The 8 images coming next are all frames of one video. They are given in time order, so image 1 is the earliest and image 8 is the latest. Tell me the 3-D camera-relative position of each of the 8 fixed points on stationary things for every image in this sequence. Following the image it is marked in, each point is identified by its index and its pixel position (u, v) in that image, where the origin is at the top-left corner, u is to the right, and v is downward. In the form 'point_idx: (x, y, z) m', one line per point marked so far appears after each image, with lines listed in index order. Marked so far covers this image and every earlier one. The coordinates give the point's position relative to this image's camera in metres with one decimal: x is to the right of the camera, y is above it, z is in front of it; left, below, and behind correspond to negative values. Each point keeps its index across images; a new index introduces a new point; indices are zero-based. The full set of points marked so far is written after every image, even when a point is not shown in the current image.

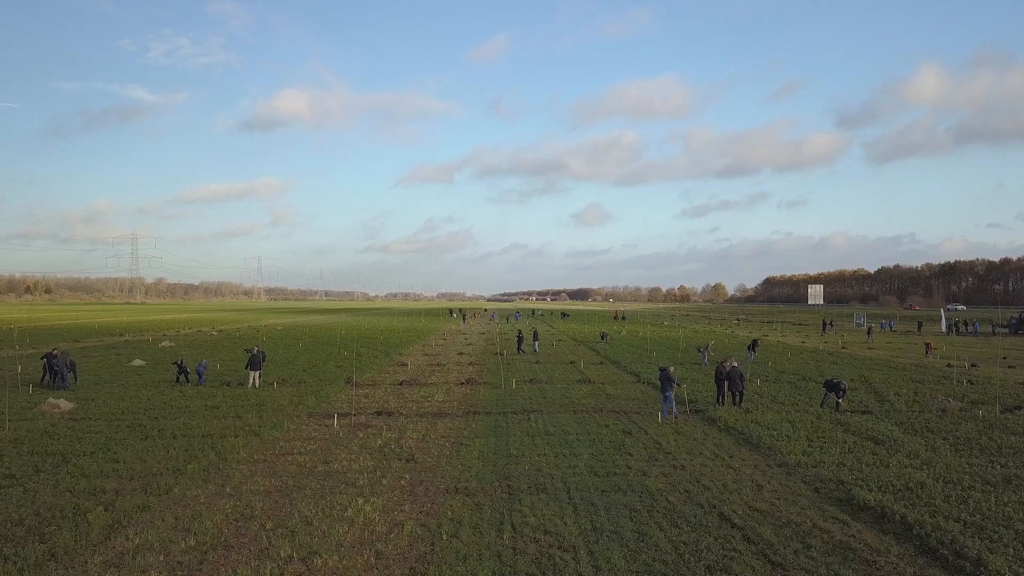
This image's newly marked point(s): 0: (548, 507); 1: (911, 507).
0: (+0.8, -4.5, +12.7) m
1: (+7.9, -4.4, +12.2) m
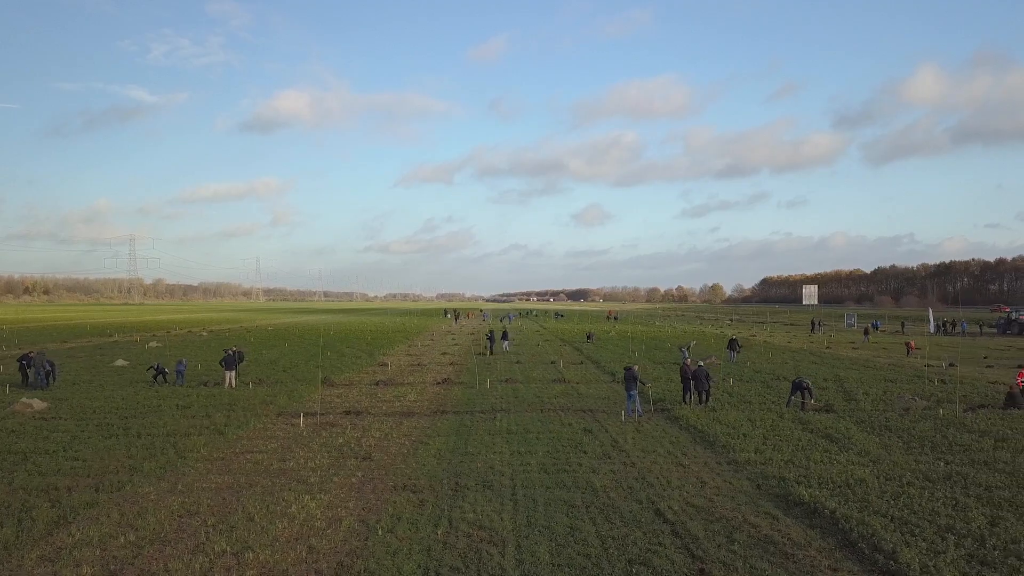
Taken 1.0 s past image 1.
0: (-0.5, -4.5, +12.9) m
1: (+6.7, -4.4, +12.4) m
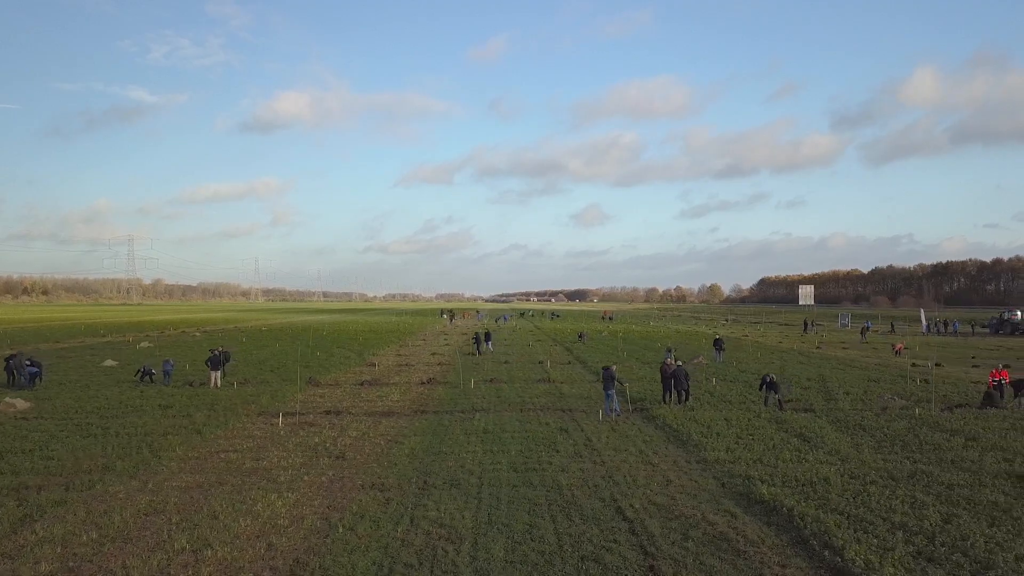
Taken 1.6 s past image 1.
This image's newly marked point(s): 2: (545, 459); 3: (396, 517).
0: (-1.2, -4.5, +13.0) m
1: (+5.9, -4.4, +12.6) m
2: (+0.9, -4.6, +16.4) m
3: (-2.3, -4.5, +12.1) m
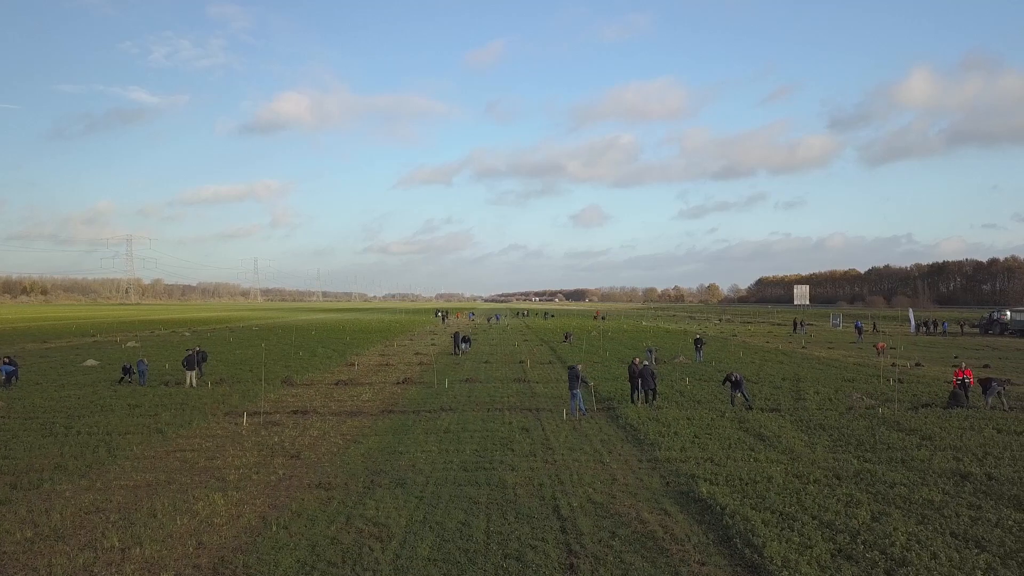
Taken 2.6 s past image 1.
0: (-2.5, -4.5, +13.1) m
1: (+4.7, -4.4, +12.7) m
2: (-0.4, -4.6, +16.5) m
3: (-3.6, -4.5, +12.2) m
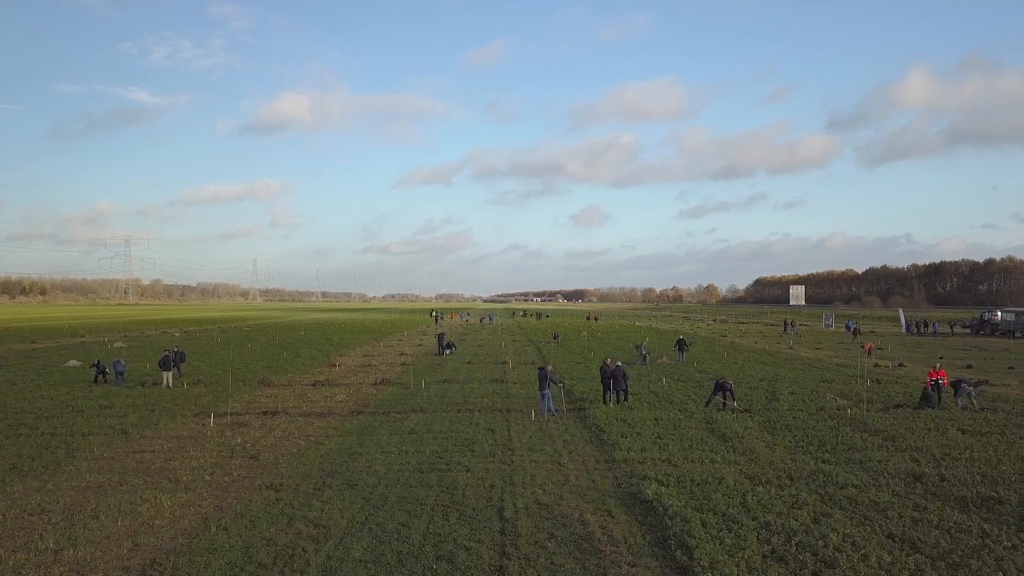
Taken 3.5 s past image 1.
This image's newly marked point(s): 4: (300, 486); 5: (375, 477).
0: (-3.6, -4.6, +13.1) m
1: (+3.5, -4.4, +12.7) m
2: (-1.5, -4.6, +16.5) m
3: (-4.7, -4.6, +12.2) m
4: (-4.9, -4.6, +14.2) m
5: (-3.3, -4.6, +14.9) m
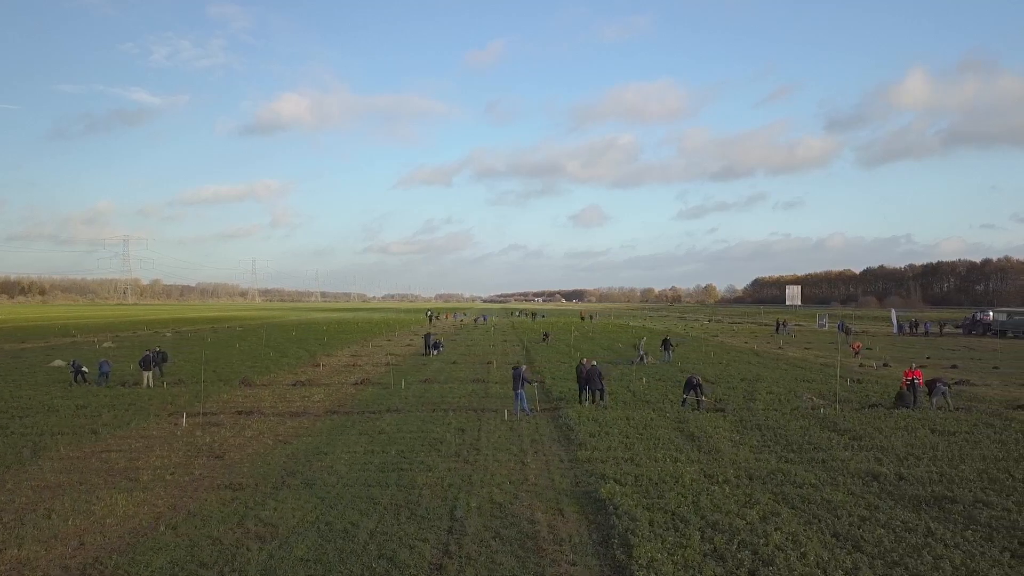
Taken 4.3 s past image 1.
0: (-4.6, -4.6, +13.1) m
1: (+2.6, -4.4, +12.7) m
2: (-2.5, -4.6, +16.5) m
3: (-5.7, -4.6, +12.2) m
4: (-5.9, -4.6, +14.3) m
5: (-4.3, -4.6, +14.9) m
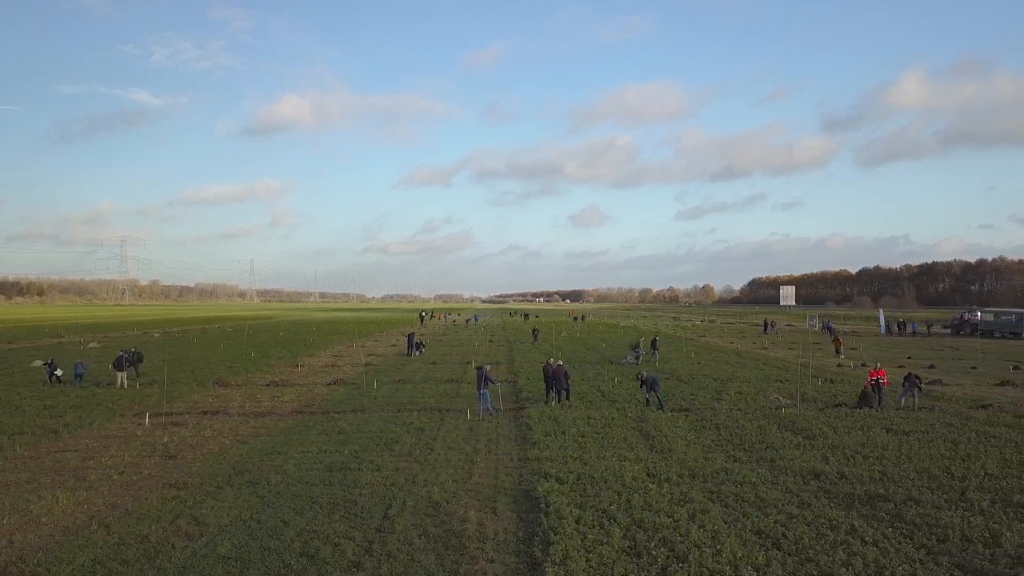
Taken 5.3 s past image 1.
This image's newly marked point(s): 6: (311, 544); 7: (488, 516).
0: (-6.0, -4.6, +13.2) m
1: (+1.2, -4.4, +12.8) m
2: (-3.9, -4.6, +16.6) m
3: (-7.0, -4.6, +12.3) m
4: (-7.3, -4.6, +14.4) m
5: (-5.7, -4.6, +15.0) m
6: (-3.5, -4.5, +10.7) m
7: (-0.5, -4.5, +12.1) m
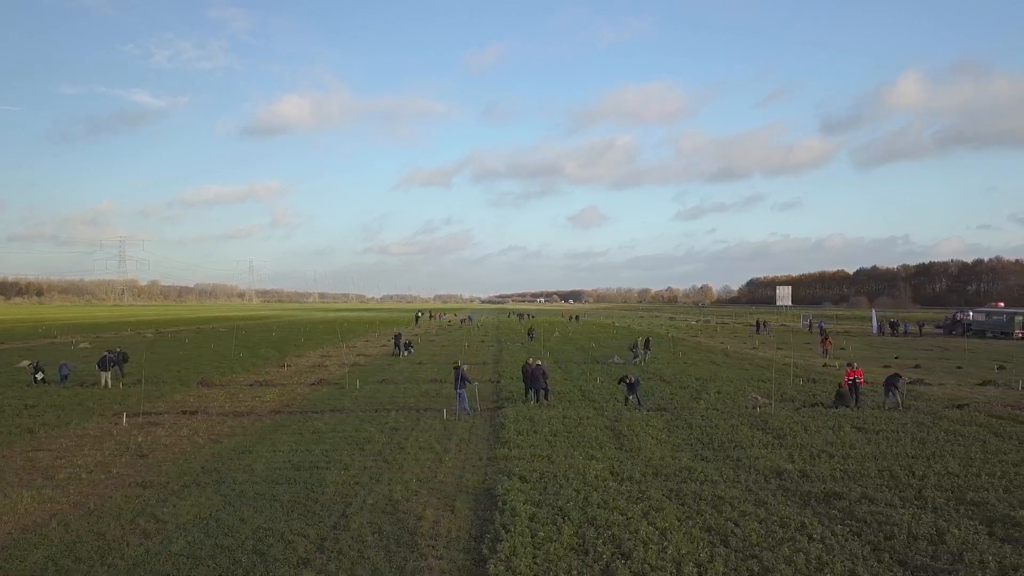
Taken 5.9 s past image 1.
0: (-6.8, -4.6, +13.3) m
1: (+0.4, -4.4, +12.9) m
2: (-4.7, -4.6, +16.7) m
3: (-7.9, -4.6, +12.4) m
4: (-8.1, -4.6, +14.5) m
5: (-6.5, -4.6, +15.1) m
6: (-4.3, -4.5, +10.8) m
7: (-1.3, -4.5, +12.2) m
